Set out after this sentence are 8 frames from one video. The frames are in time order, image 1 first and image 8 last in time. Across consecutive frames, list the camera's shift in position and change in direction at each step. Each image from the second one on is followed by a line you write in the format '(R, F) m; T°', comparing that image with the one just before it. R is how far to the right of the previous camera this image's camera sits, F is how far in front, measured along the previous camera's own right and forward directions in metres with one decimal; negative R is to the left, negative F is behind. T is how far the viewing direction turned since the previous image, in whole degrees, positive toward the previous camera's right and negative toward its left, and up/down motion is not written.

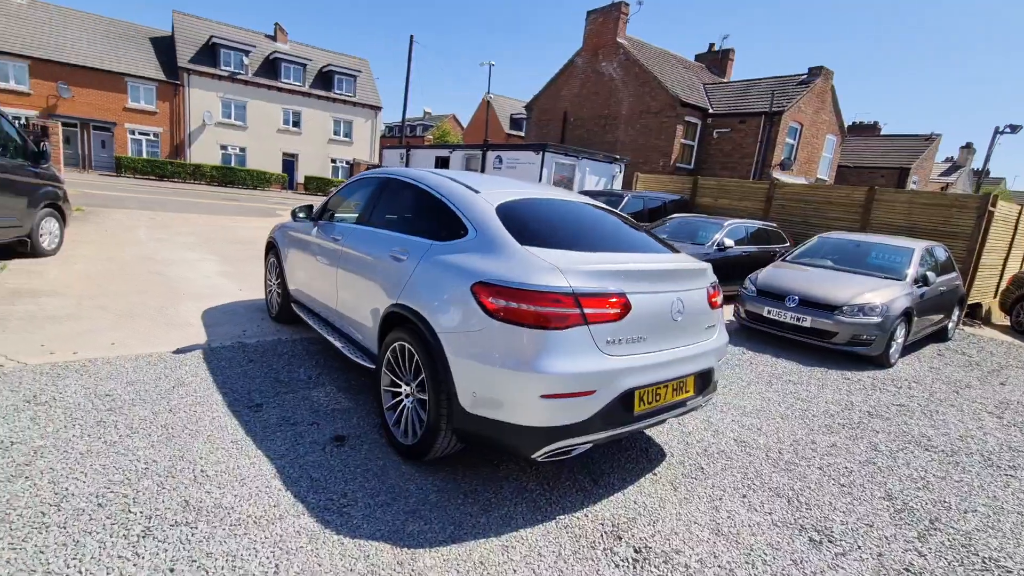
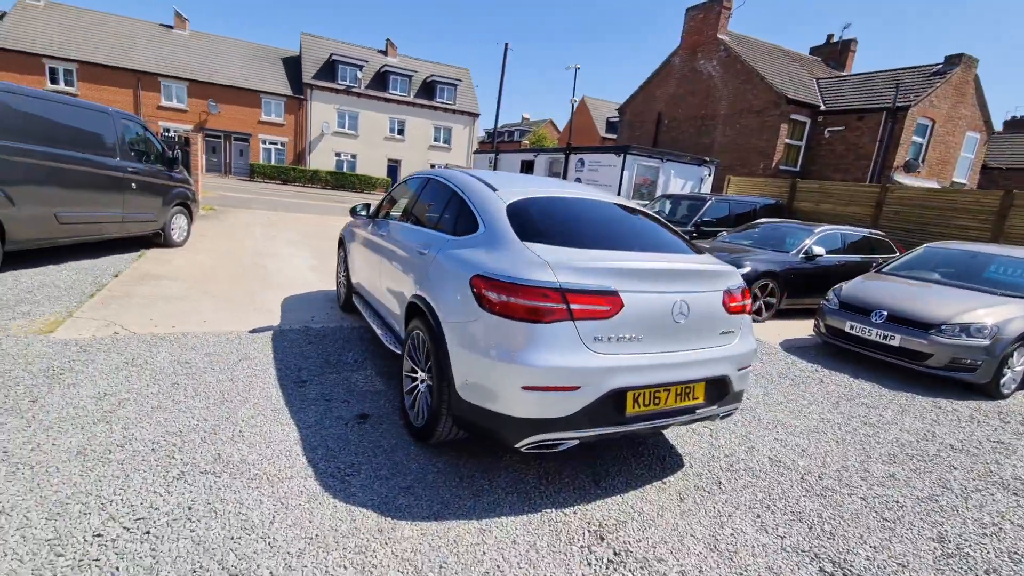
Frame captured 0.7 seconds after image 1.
(+0.5, 0.0) m; -11°
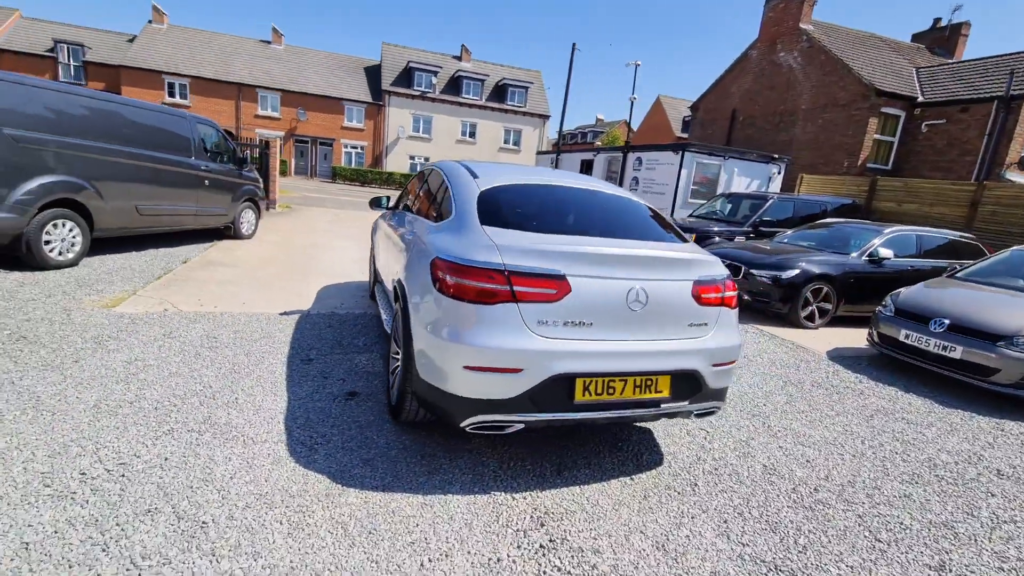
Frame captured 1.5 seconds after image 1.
(+0.6, 0.0) m; -8°
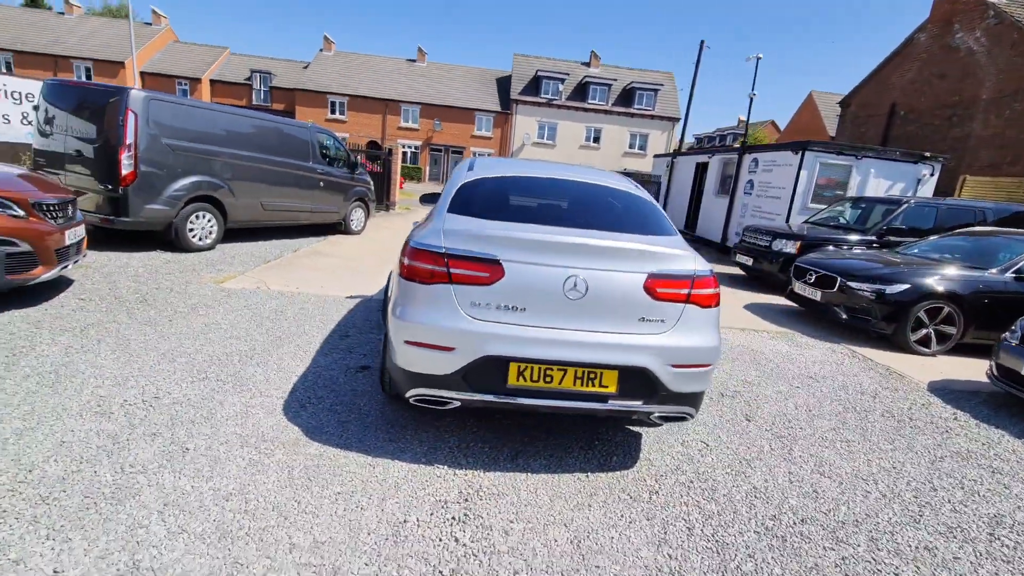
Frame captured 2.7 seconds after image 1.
(+0.9, 0.0) m; -15°
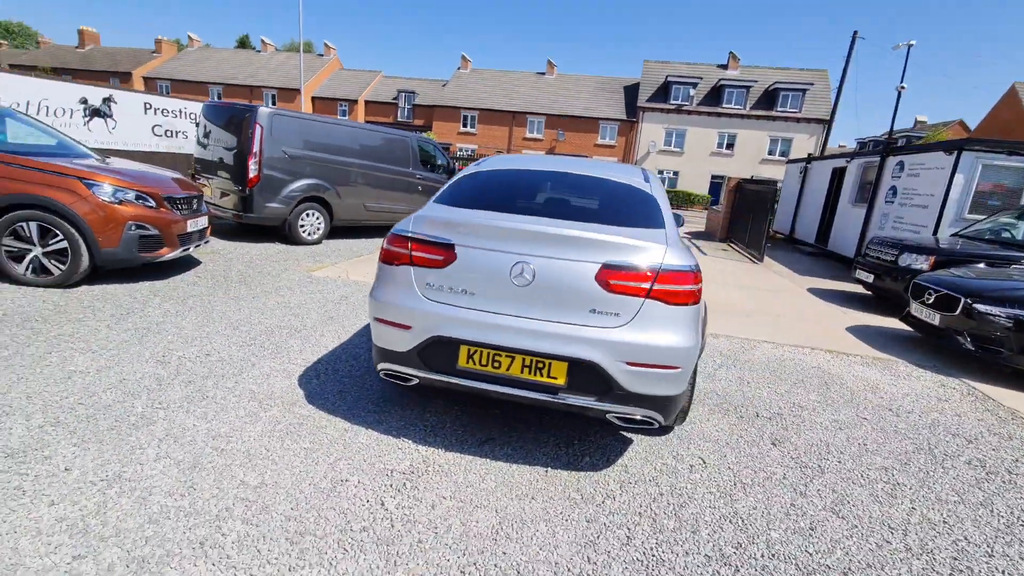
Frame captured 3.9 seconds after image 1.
(+0.8, +0.1) m; -15°
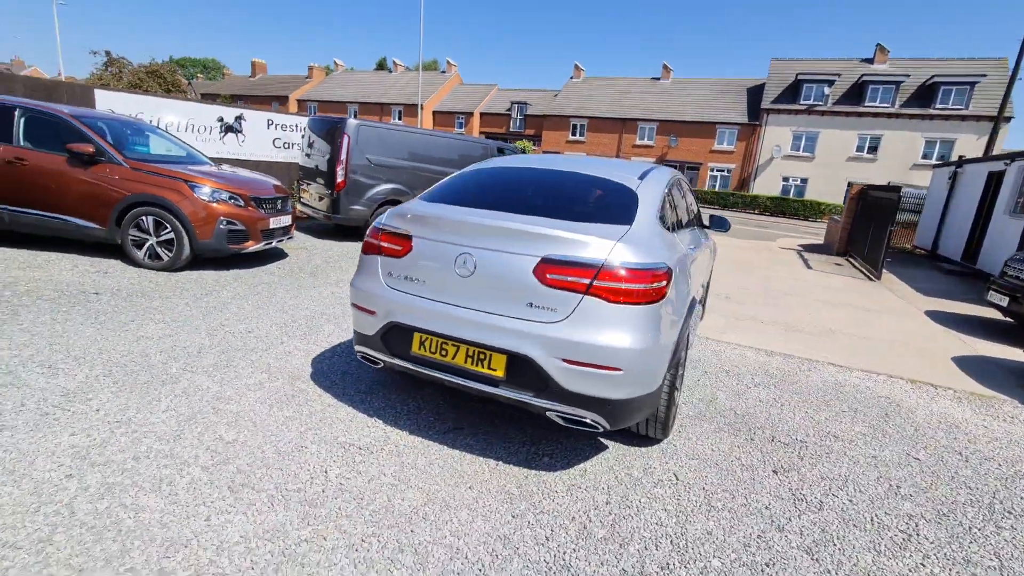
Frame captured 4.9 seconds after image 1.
(+0.8, +0.1) m; -13°
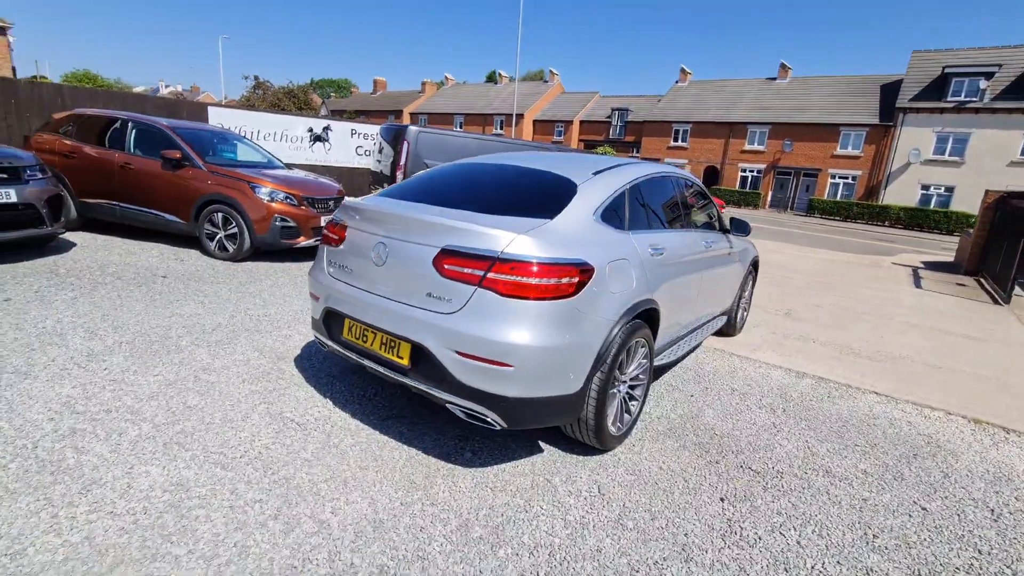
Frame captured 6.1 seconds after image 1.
(+0.9, +0.1) m; -12°
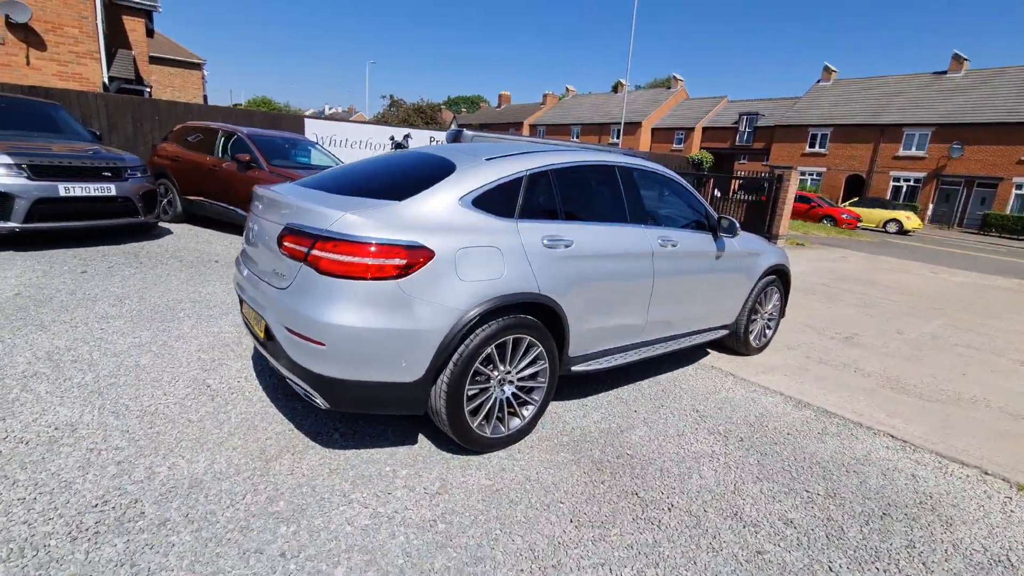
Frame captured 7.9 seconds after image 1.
(+1.3, +0.3) m; -14°
